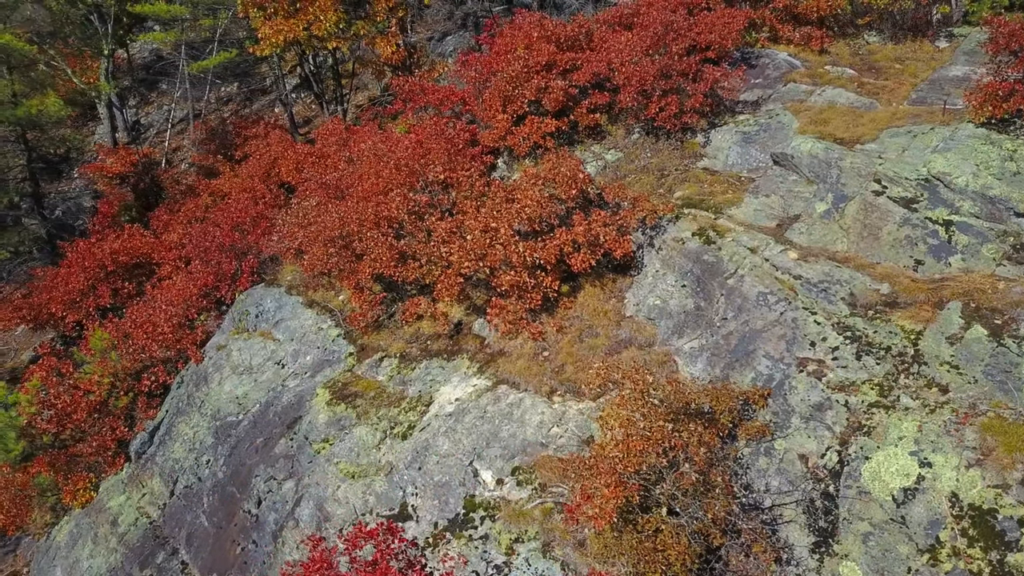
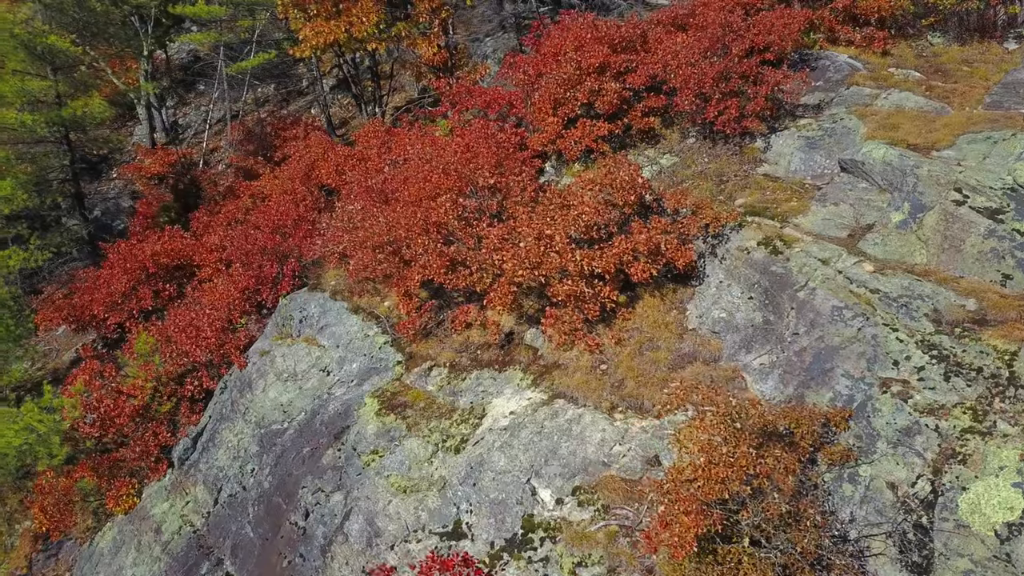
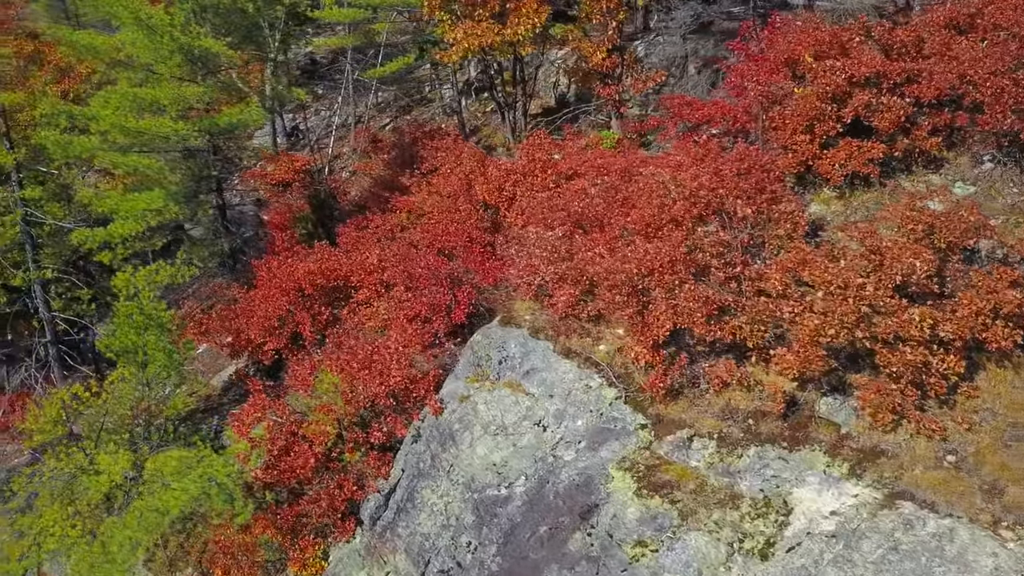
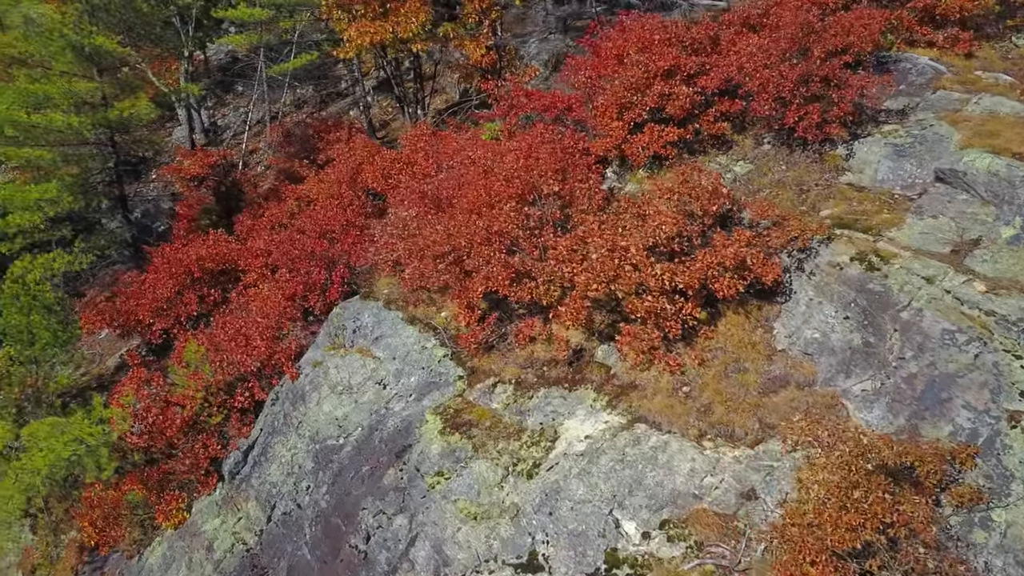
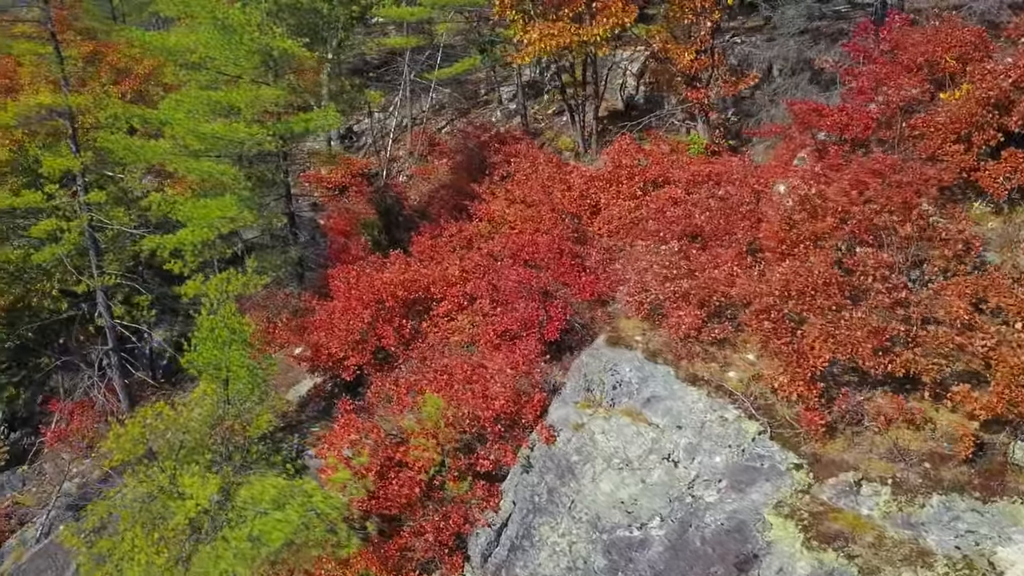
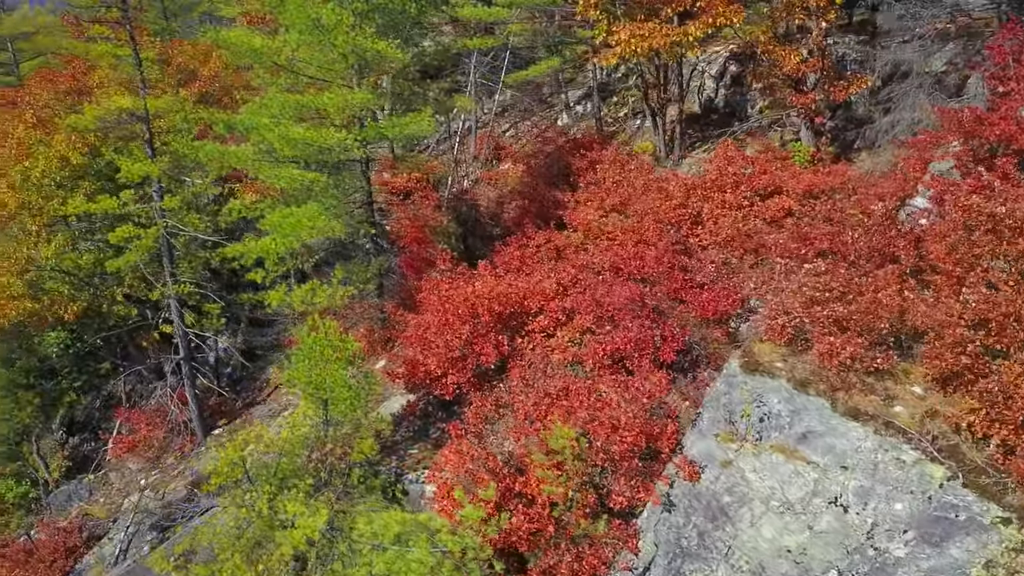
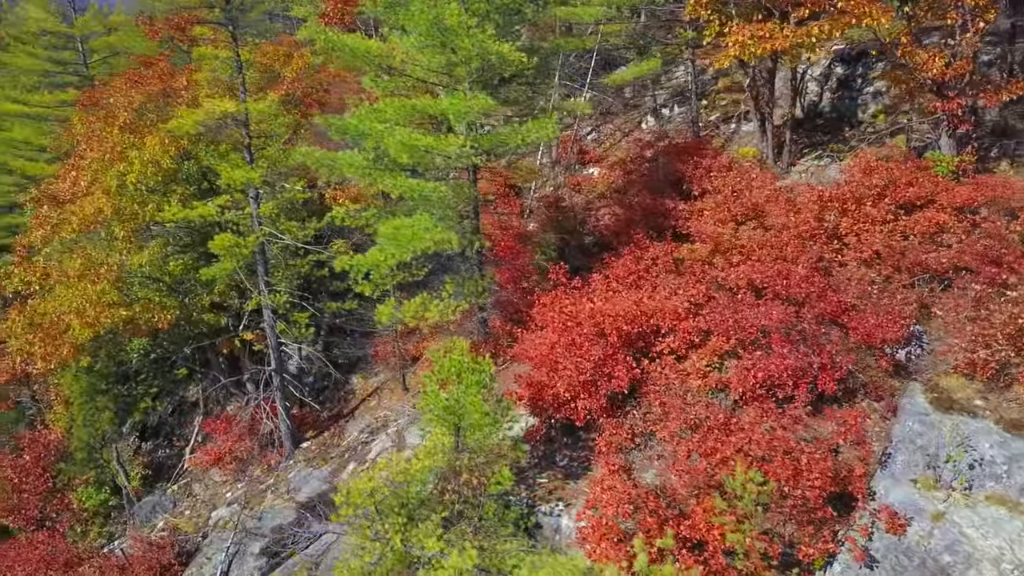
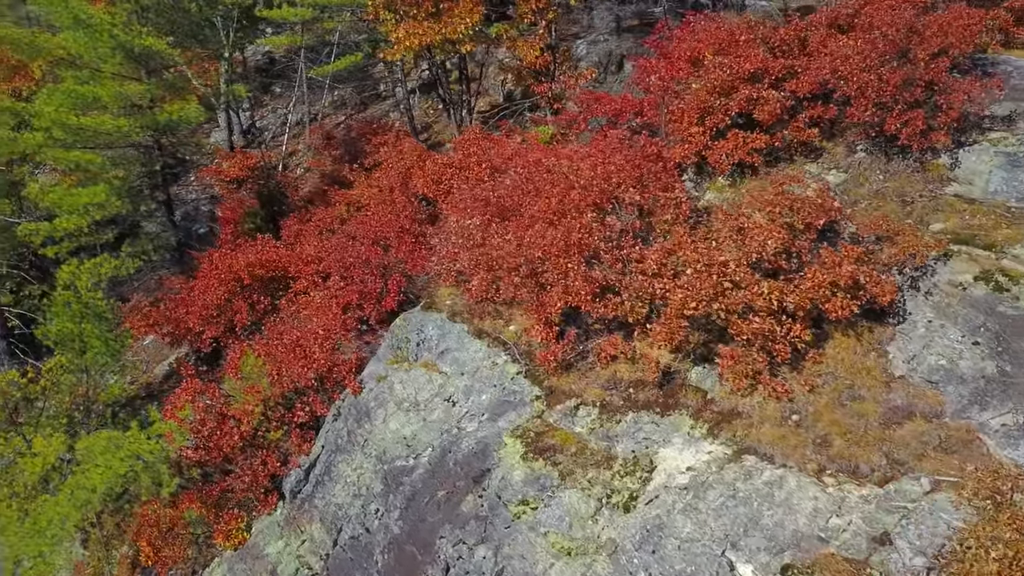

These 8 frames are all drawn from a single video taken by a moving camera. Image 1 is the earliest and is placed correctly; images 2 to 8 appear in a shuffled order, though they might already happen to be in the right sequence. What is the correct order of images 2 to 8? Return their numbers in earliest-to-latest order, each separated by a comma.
2, 4, 8, 3, 5, 6, 7
